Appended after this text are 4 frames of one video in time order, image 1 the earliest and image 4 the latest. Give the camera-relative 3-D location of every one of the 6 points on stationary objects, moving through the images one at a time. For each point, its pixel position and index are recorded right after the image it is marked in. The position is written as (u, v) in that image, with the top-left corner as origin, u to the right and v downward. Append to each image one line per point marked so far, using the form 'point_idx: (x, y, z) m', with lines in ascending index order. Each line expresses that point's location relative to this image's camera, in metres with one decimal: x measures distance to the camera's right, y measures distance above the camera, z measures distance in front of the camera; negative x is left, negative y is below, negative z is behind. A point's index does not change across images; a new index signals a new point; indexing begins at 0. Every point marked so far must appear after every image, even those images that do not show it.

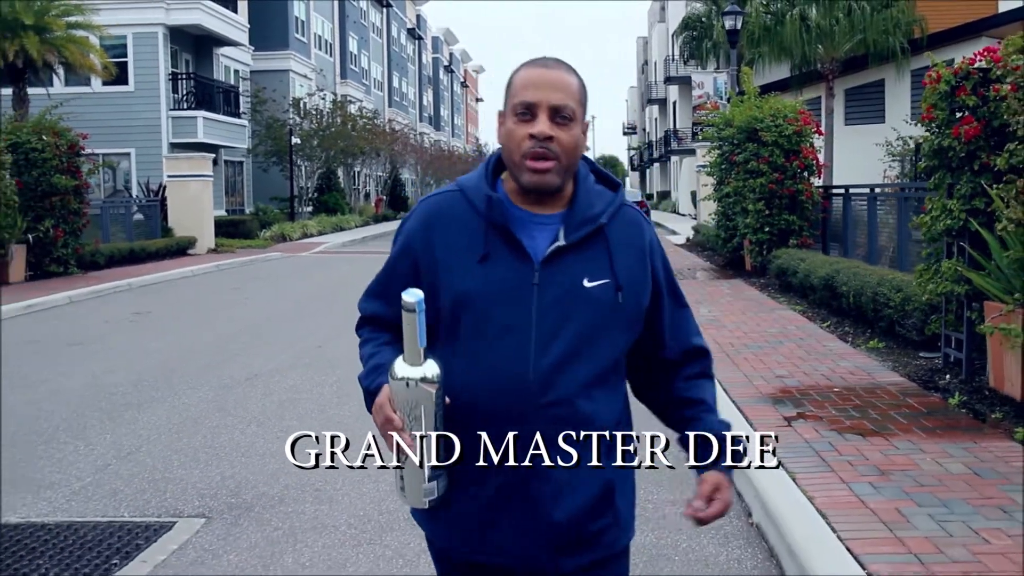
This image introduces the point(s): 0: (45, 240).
0: (-8.1, +0.8, +18.6) m
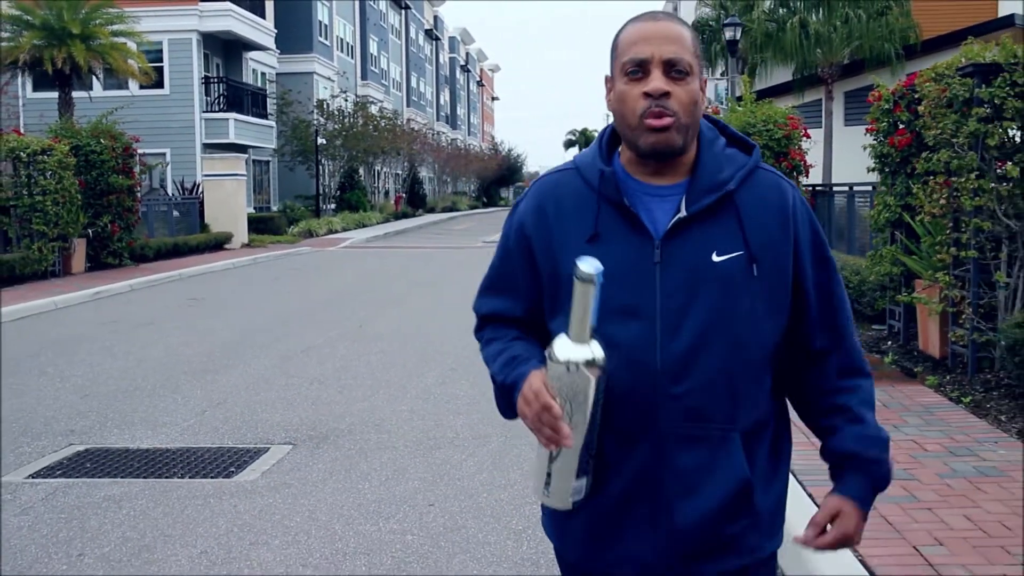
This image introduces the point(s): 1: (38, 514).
0: (-7.8, +1.0, +20.4) m
1: (-2.7, -1.3, +6.0) m
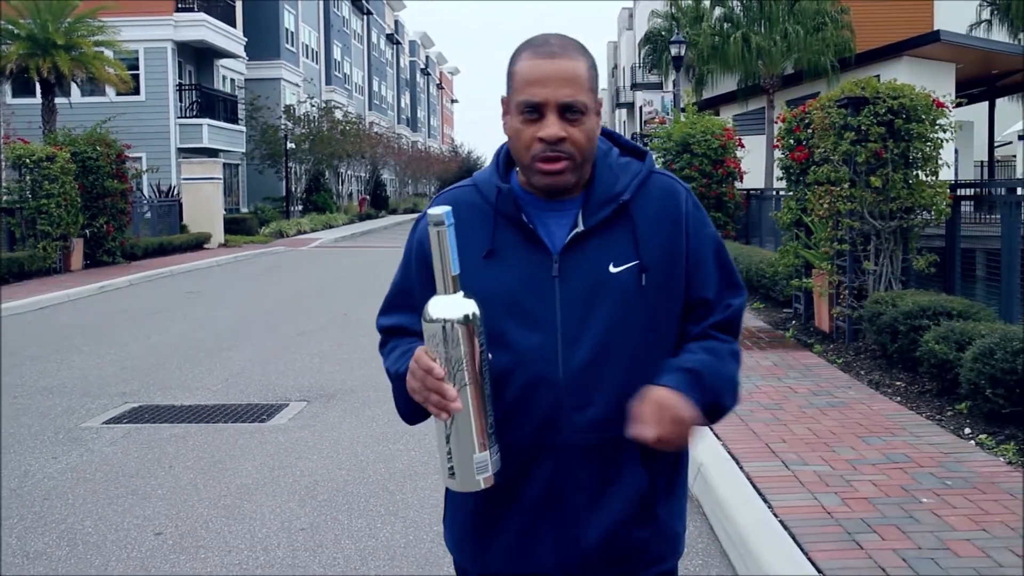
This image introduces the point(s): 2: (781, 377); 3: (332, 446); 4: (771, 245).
0: (-8.6, +1.1, +22.0) m
1: (-2.9, -1.2, +7.8) m
2: (+2.2, -0.7, +8.6) m
3: (-1.3, -1.1, +7.5) m
4: (+4.3, +0.7, +17.8) m
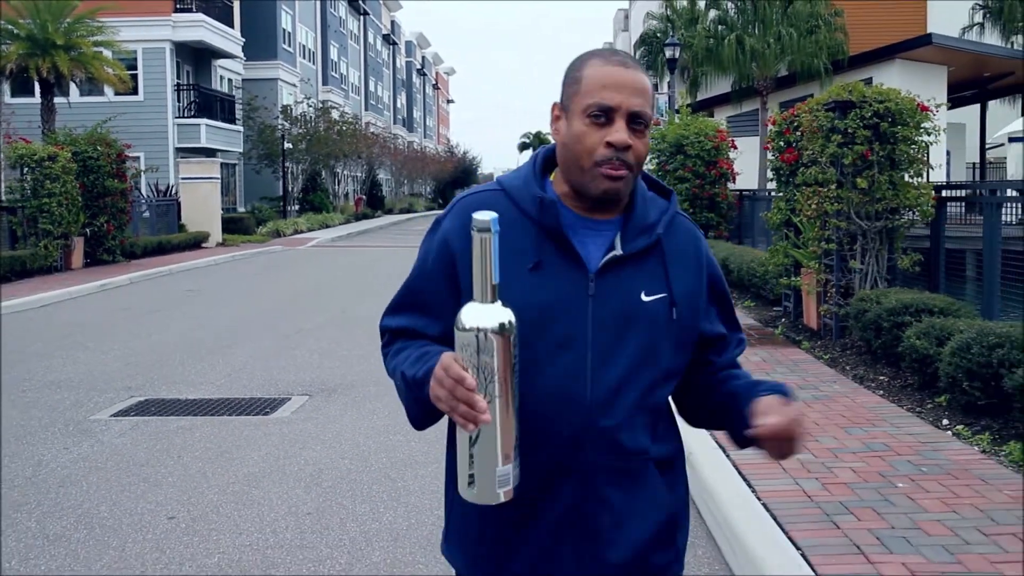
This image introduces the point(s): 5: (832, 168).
0: (-8.7, +1.1, +22.2) m
1: (-2.9, -1.1, +8.1) m
2: (+2.1, -0.7, +8.9) m
3: (-1.3, -1.1, +7.8) m
4: (+4.3, +0.8, +18.0) m
5: (+3.0, +1.1, +10.0) m
